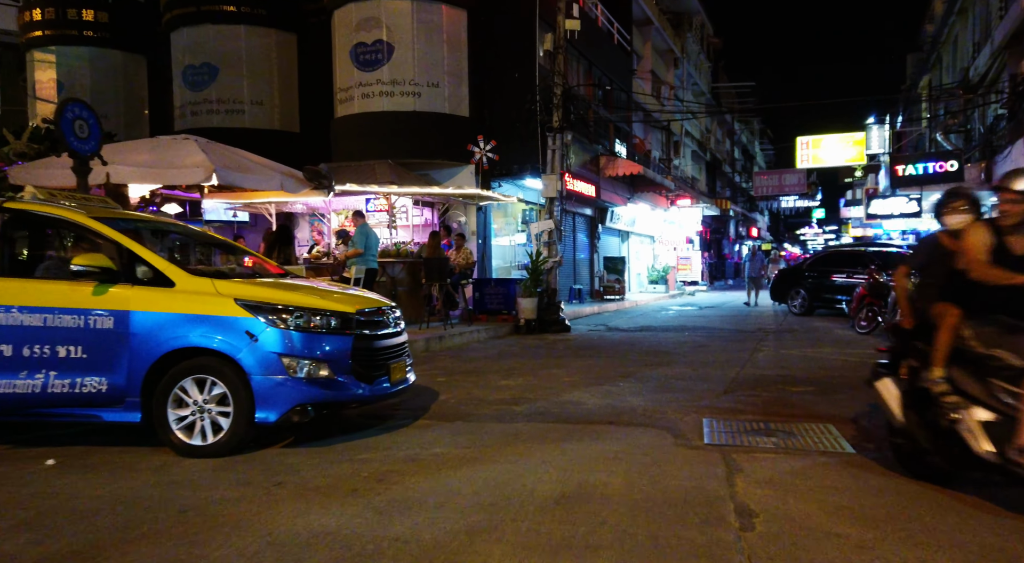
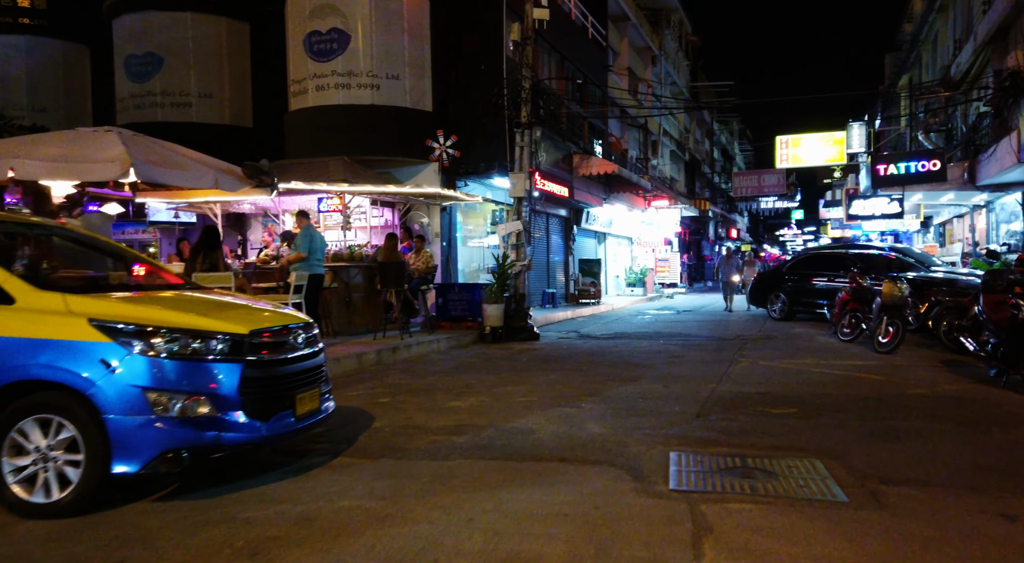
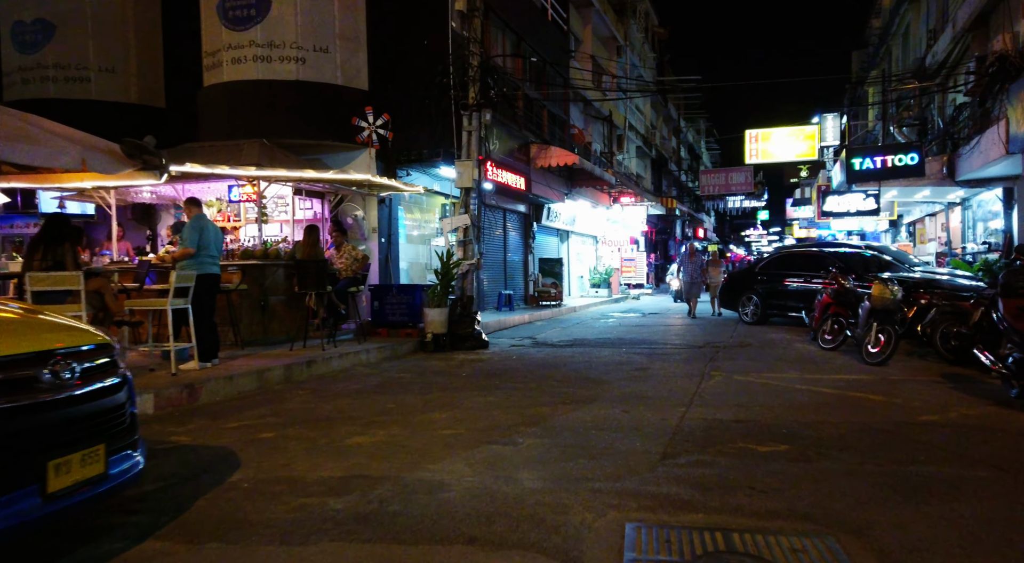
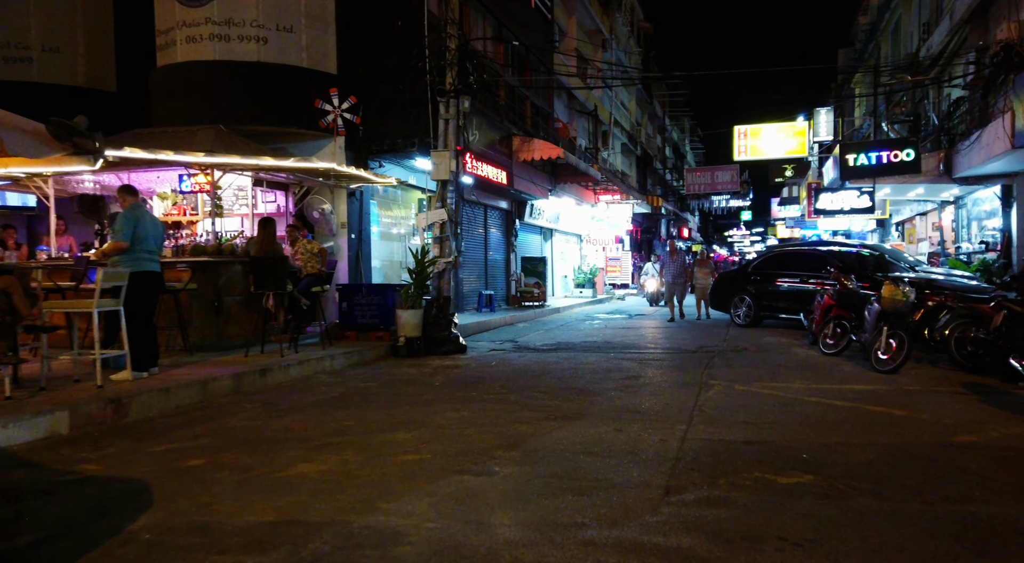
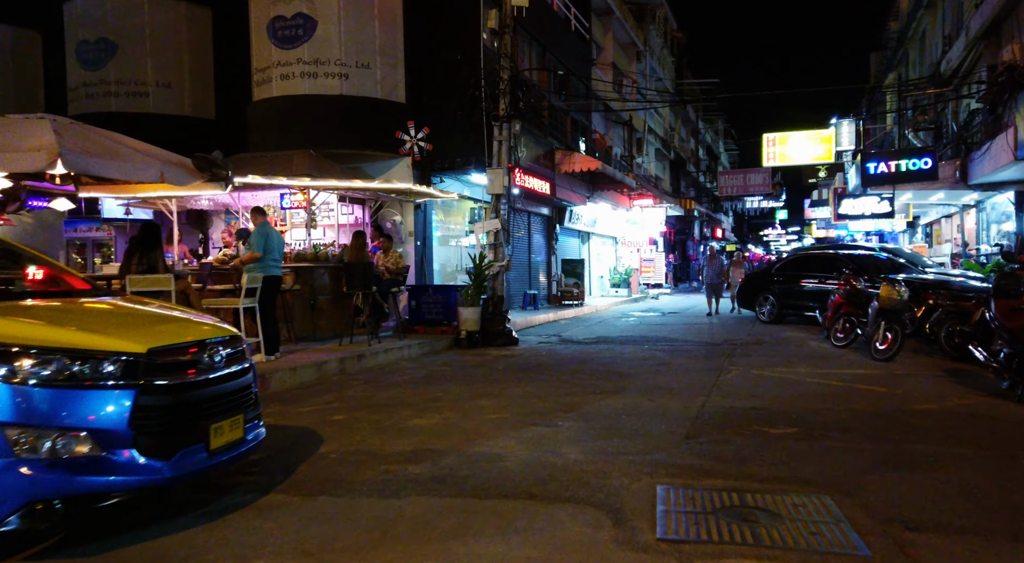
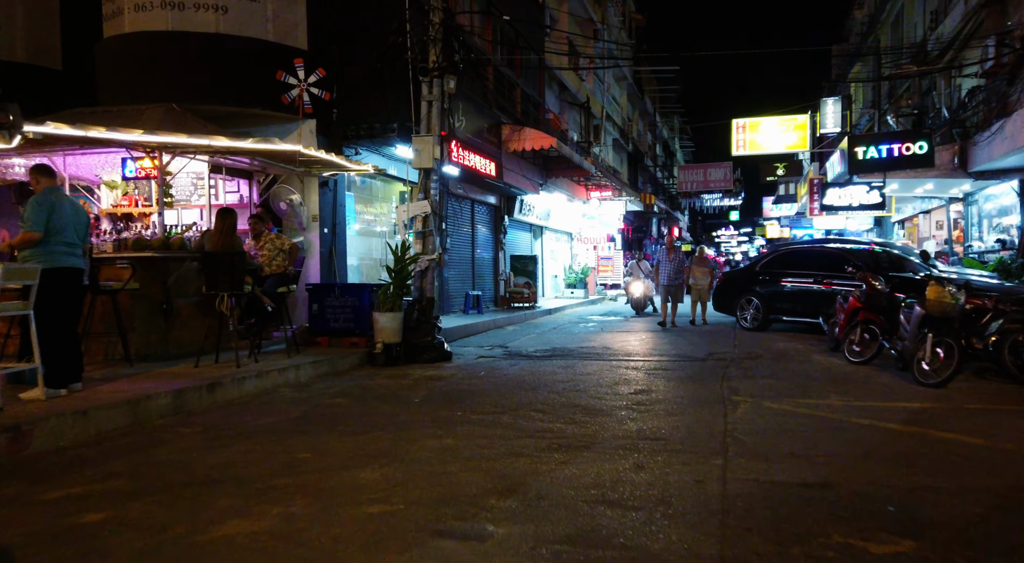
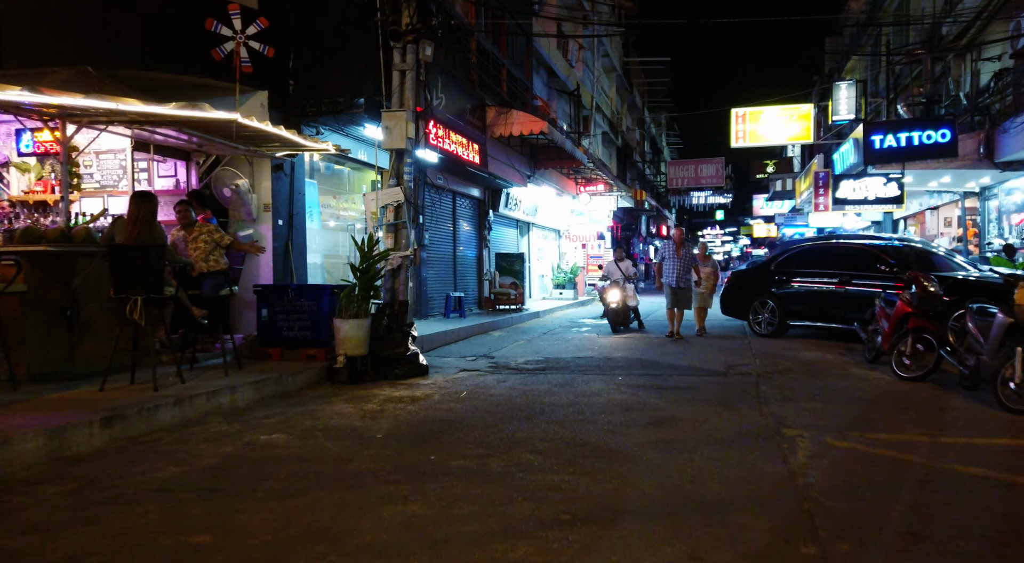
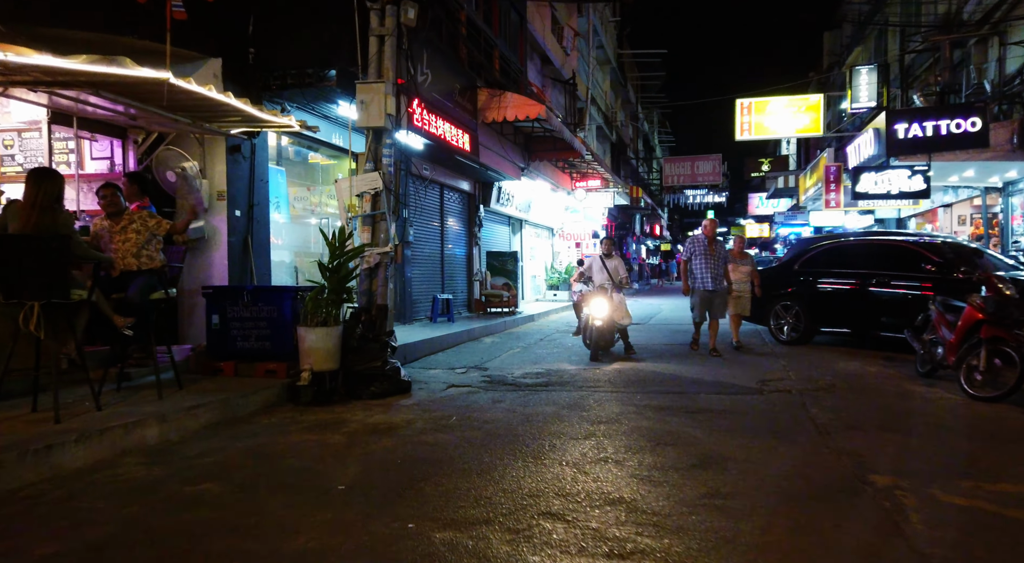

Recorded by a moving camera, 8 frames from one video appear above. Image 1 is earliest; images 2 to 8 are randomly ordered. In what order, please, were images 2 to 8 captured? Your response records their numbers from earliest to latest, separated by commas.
2, 5, 3, 4, 6, 7, 8
